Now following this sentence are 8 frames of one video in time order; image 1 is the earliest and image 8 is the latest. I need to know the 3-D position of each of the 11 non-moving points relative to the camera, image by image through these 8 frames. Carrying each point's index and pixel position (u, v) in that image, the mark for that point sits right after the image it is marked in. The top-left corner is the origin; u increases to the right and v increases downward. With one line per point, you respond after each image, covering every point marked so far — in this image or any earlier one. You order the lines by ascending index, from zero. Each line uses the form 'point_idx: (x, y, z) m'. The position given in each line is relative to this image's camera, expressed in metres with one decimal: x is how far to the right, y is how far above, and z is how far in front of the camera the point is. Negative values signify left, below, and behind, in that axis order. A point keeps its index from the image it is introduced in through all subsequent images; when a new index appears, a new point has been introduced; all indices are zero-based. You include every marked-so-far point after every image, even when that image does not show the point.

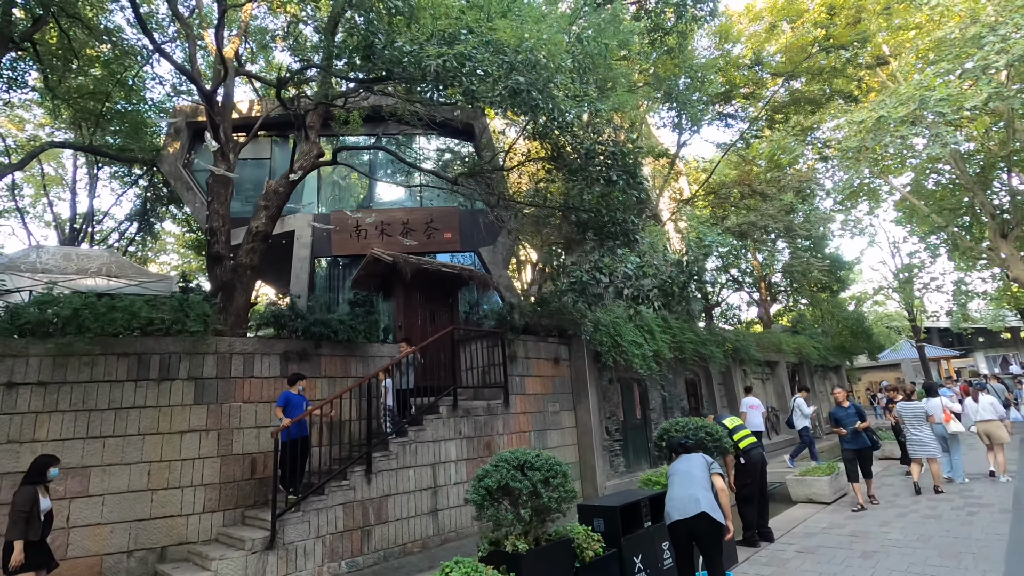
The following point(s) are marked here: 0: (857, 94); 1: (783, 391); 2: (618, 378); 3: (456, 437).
0: (+10.9, +6.1, +16.9) m
1: (+8.6, -3.2, +17.0) m
2: (+2.0, -1.7, +10.4) m
3: (-0.8, -2.0, +7.4) m
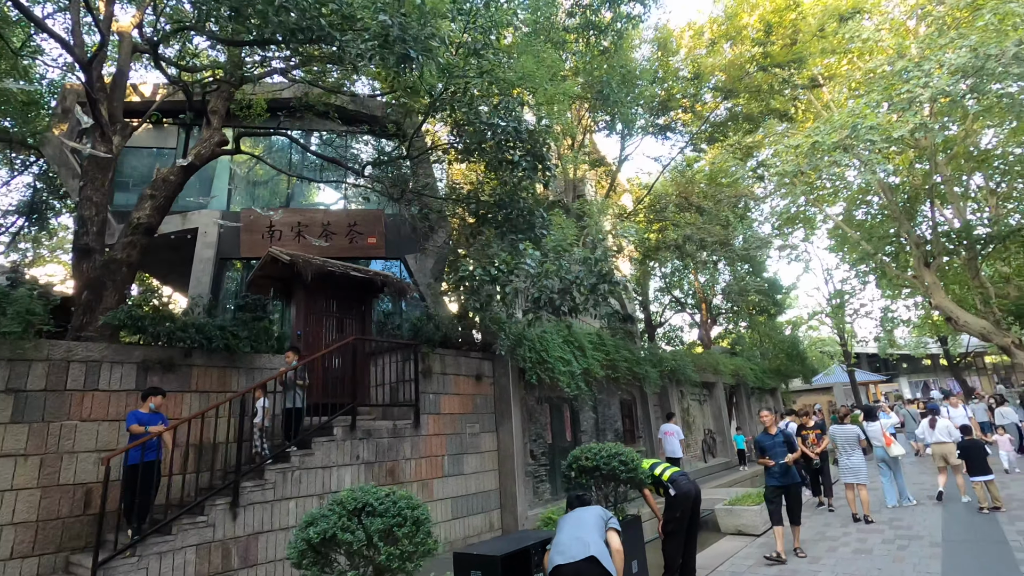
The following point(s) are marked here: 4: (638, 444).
0: (+9.1, +5.4, +17.3) m
1: (+6.5, -3.9, +16.8) m
2: (+0.6, -2.0, +9.7) m
3: (-1.9, -2.1, +6.4) m
4: (+2.9, -3.6, +12.4) m
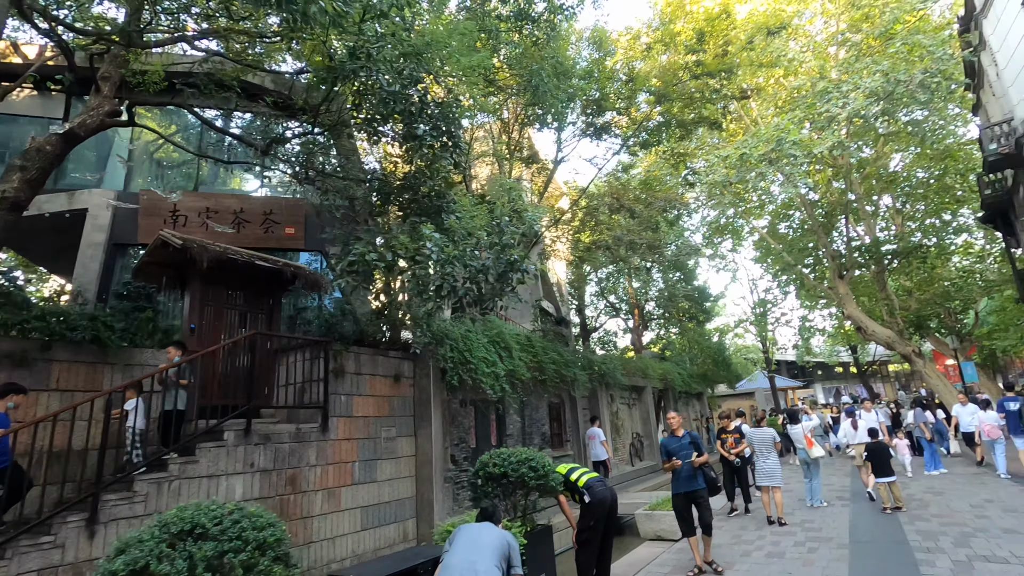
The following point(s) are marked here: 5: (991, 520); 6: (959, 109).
0: (+7.1, +5.1, +17.8) m
1: (+4.3, -4.1, +17.0) m
2: (-0.7, -1.9, +9.3) m
3: (-2.9, -2.0, +5.8) m
4: (+1.2, -3.7, +12.2) m
5: (+6.0, -2.9, +6.7) m
6: (+14.7, +5.8, +17.7) m
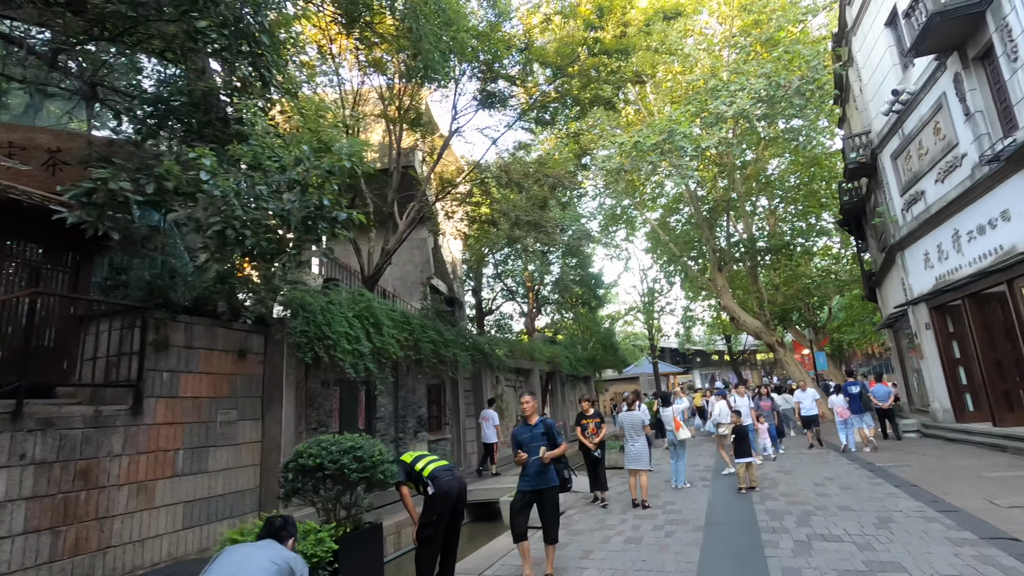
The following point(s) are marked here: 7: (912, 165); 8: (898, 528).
0: (+3.7, +5.6, +18.0) m
1: (+0.7, -3.5, +17.0) m
2: (-2.8, -1.4, +8.5) m
3: (-4.3, -1.5, +4.6) m
4: (-1.5, -3.1, +11.7) m
5: (+4.2, -2.8, +7.1) m
6: (+11.3, +6.0, +19.2) m
7: (+9.7, +3.0, +13.0) m
8: (+4.0, -2.5, +5.6) m
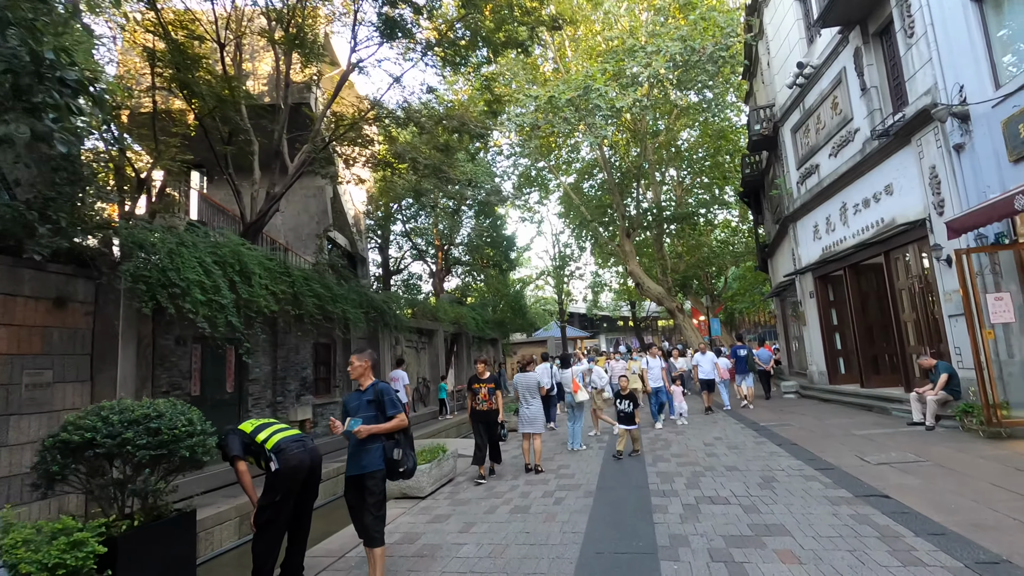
0: (+0.9, +6.8, +17.3) m
1: (-2.3, -2.2, +16.3) m
2: (-4.4, -0.6, +7.3) m
3: (-5.2, -0.9, +3.3) m
4: (-3.6, -2.2, +10.8) m
5: (+2.7, -2.3, +7.1) m
6: (+8.2, +7.1, +19.6) m
7: (+7.5, +3.7, +13.5) m
8: (+2.8, -2.1, +5.6) m
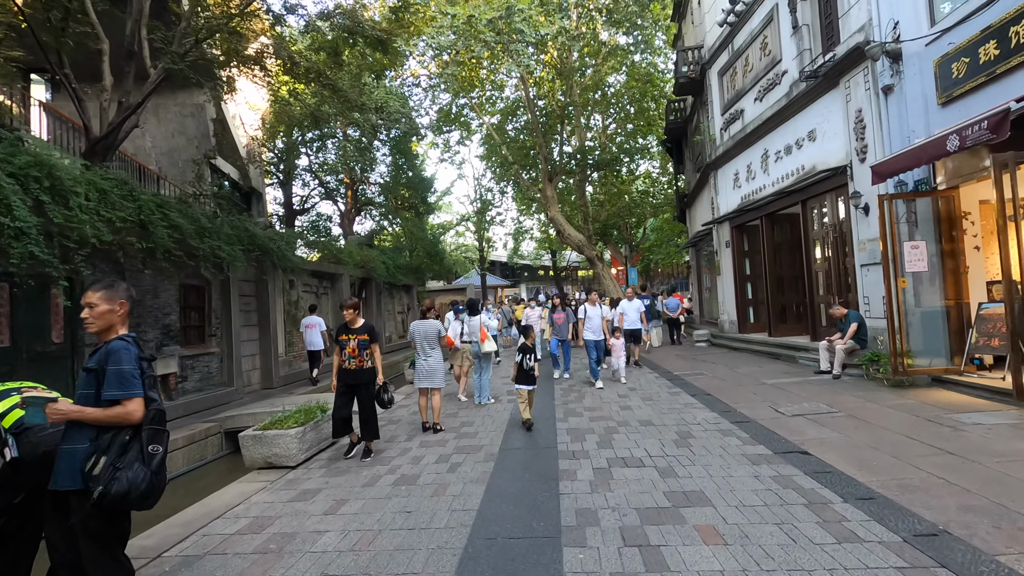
0: (-1.6, +8.5, +15.6) m
1: (-4.8, -0.5, +15.0) m
2: (-5.5, +0.2, +5.7) m
3: (-5.8, -0.5, +1.6) m
4: (-5.3, -1.0, +9.4) m
5: (+1.5, -1.5, +6.6) m
6: (+5.4, +8.9, +18.9) m
7: (+5.4, +5.0, +13.0) m
8: (+1.8, -1.5, +5.1) m
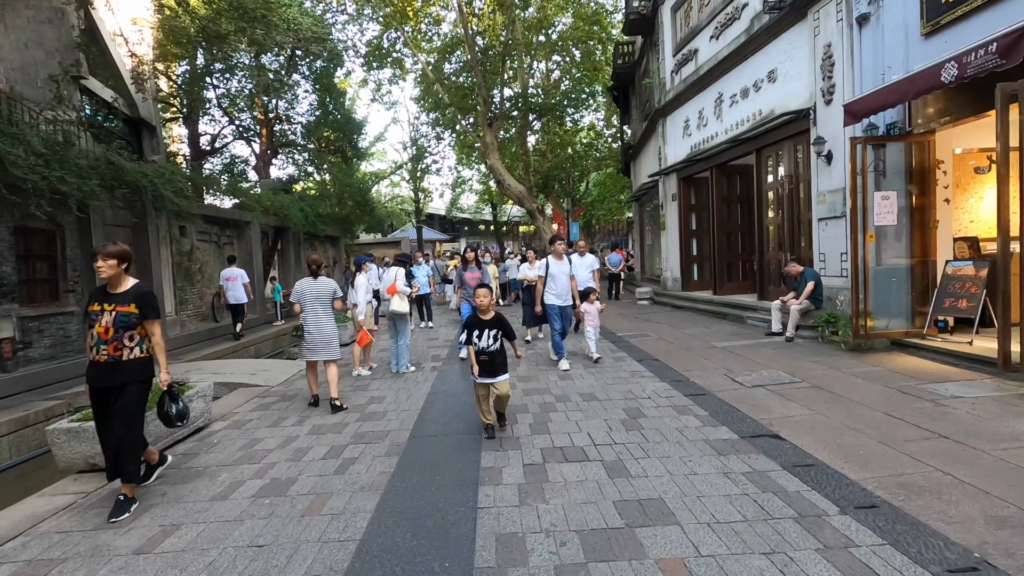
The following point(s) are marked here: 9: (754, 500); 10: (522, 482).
0: (-3.2, +9.7, +13.4) m
1: (-6.5, +0.7, +13.3) m
2: (-6.2, +0.7, +3.9) m
3: (-6.1, -0.3, -0.1) m
4: (-6.4, -0.2, +7.6) m
5: (+0.6, -1.0, +5.7) m
6: (+3.3, +10.4, +17.4) m
7: (+4.0, +6.0, +12.0) m
8: (+1.1, -1.1, +4.2) m
9: (+1.3, -1.2, +3.0) m
10: (+0.1, -1.2, +3.3) m
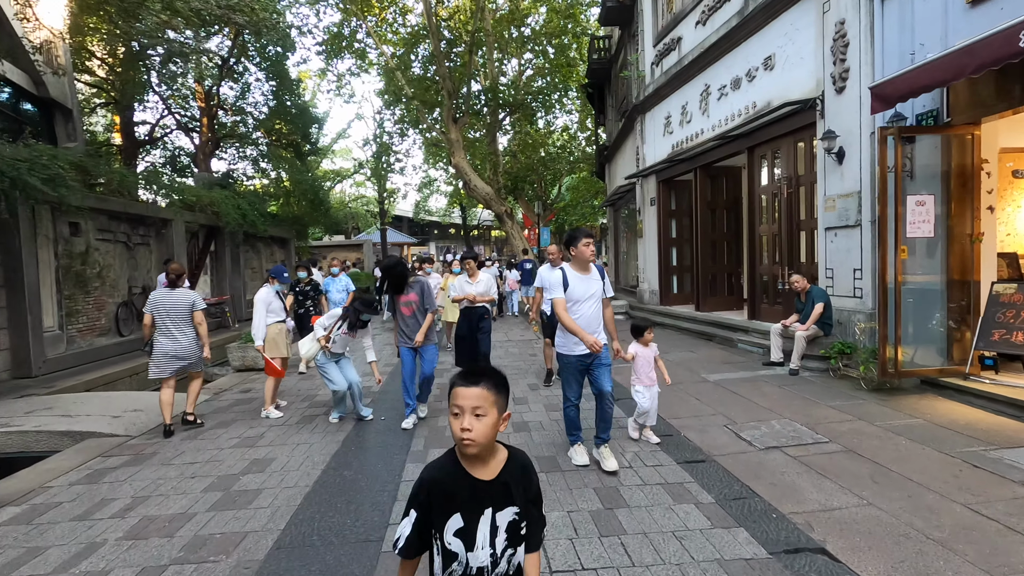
0: (-3.9, +9.5, +11.9) m
1: (-7.3, +0.5, +11.5) m
2: (-6.6, +0.6, +2.1) m
3: (-6.3, -0.4, -1.9) m
4: (-7.0, -0.3, +5.9) m
5: (+0.1, -1.2, +4.3) m
6: (+2.4, +10.1, +16.3) m
7: (+3.3, +5.7, +10.8) m
8: (+0.7, -1.3, +2.9) m
9: (+1.0, -1.4, +1.6) m
10: (-0.3, -1.4, +1.9) m
